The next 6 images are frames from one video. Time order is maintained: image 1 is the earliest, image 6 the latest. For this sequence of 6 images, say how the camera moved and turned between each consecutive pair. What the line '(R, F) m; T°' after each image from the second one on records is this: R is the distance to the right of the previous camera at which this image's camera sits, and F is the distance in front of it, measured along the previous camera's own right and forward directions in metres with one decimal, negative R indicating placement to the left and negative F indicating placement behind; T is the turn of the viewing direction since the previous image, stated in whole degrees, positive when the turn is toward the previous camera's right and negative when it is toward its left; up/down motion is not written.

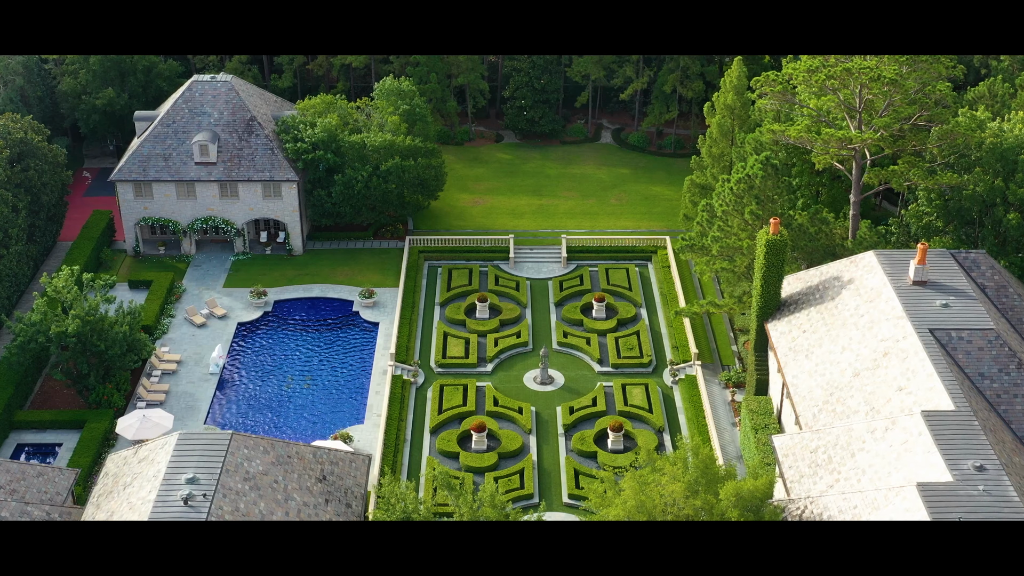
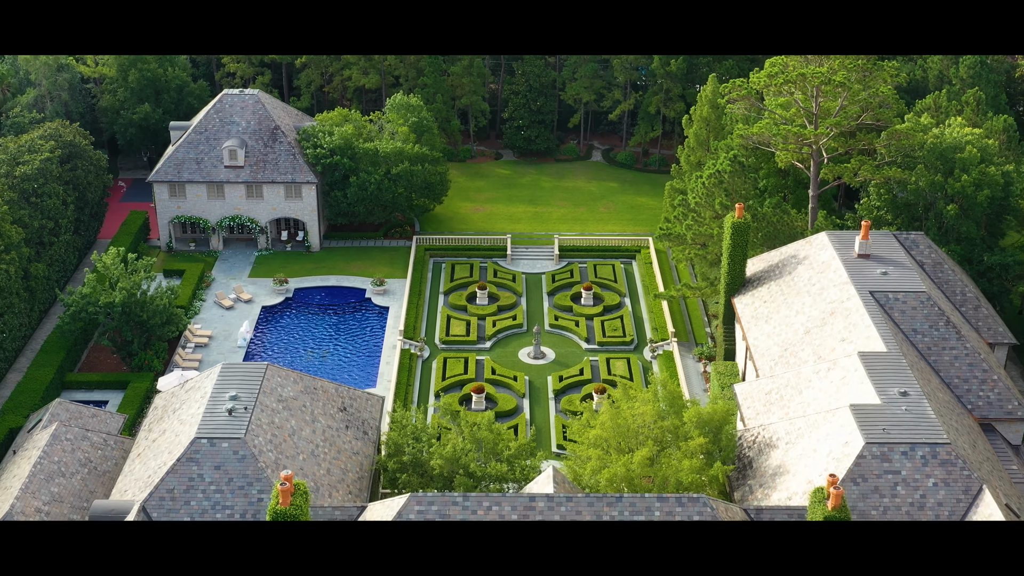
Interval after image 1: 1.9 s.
(+0.2, -6.4) m; 0°
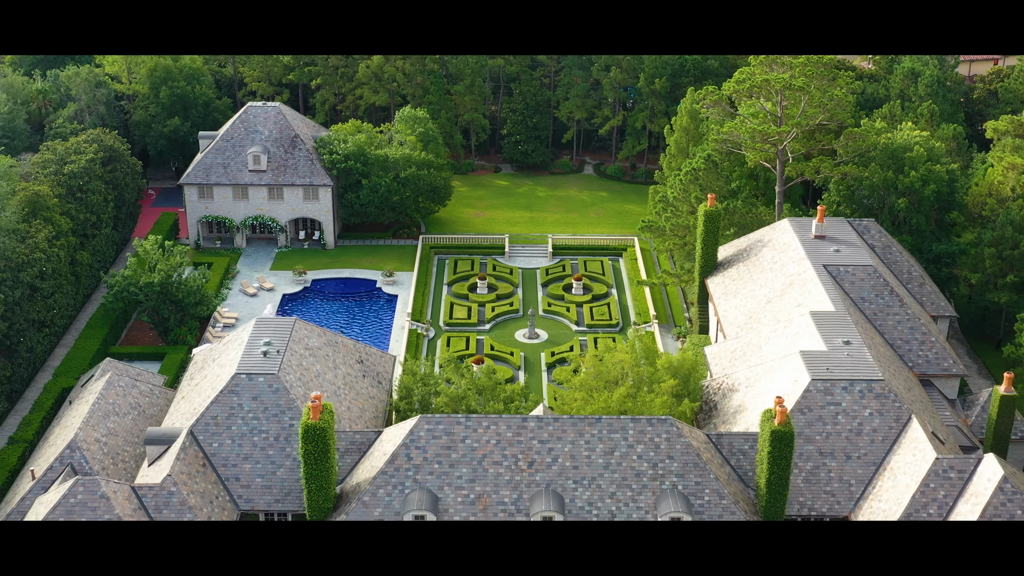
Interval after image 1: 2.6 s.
(+0.2, -6.6) m; 0°
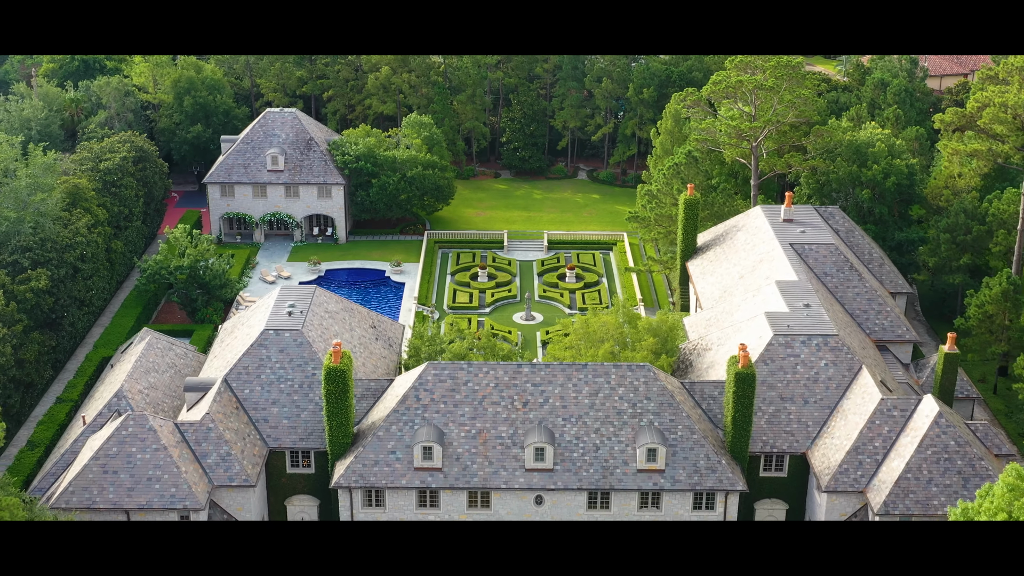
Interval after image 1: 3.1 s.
(+0.2, -6.0) m; 0°
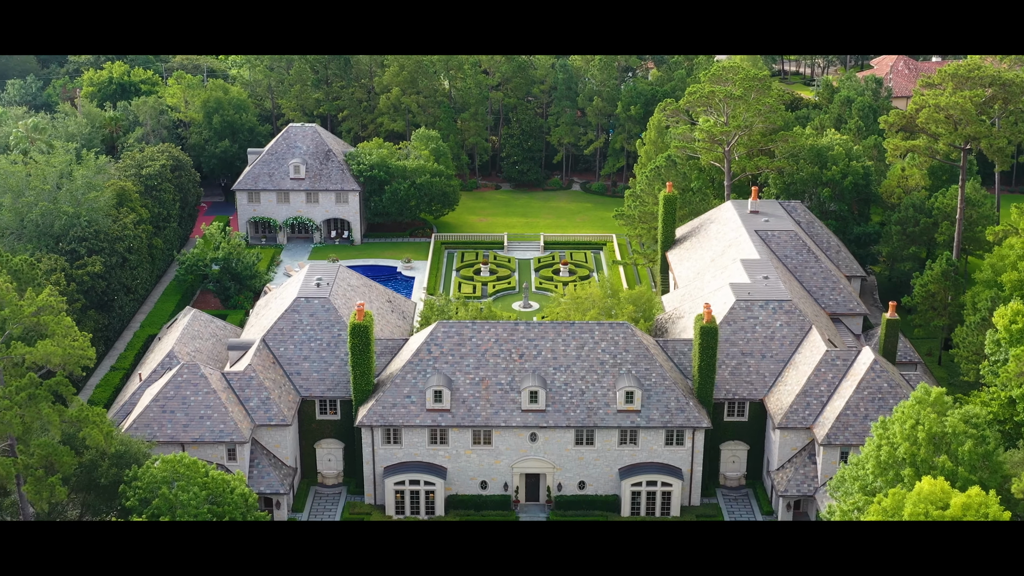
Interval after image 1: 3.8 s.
(+0.2, -8.3) m; 0°
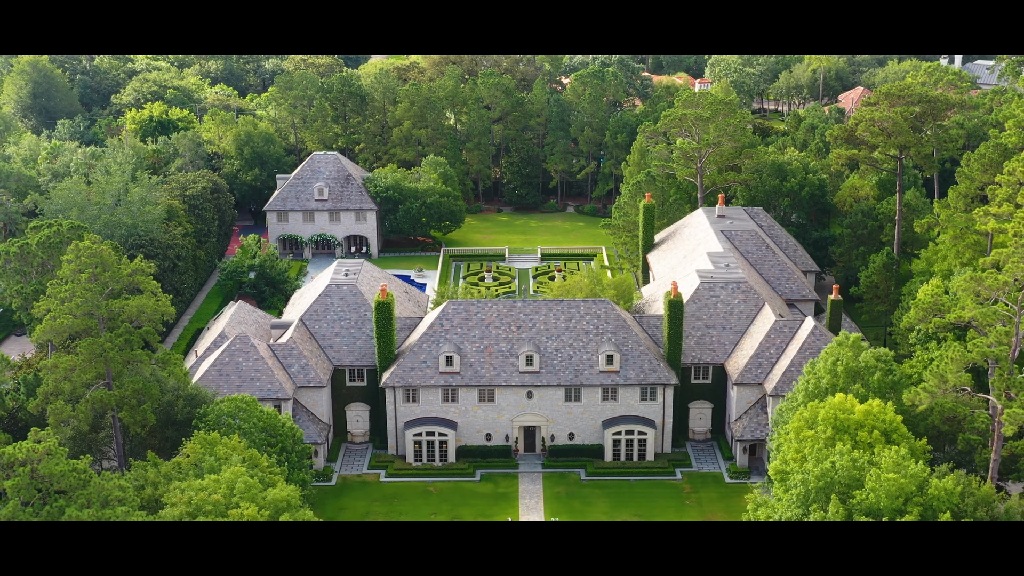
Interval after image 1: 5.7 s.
(+0.3, -10.8) m; 0°
